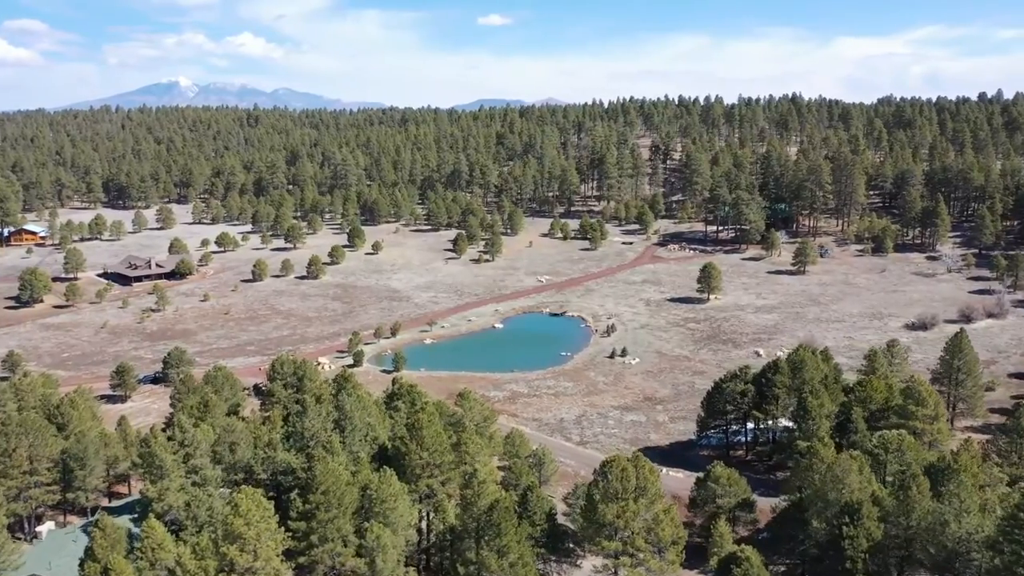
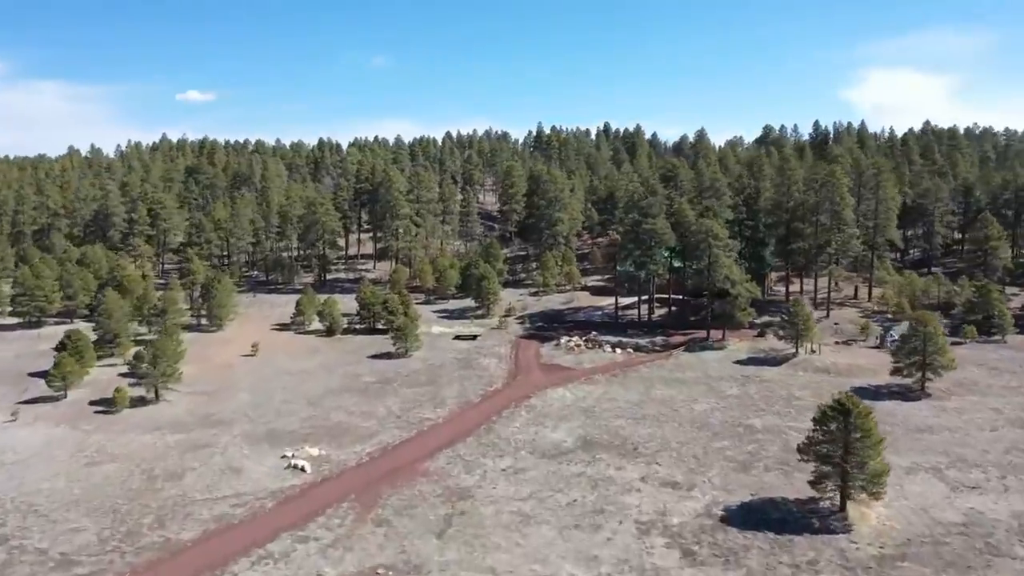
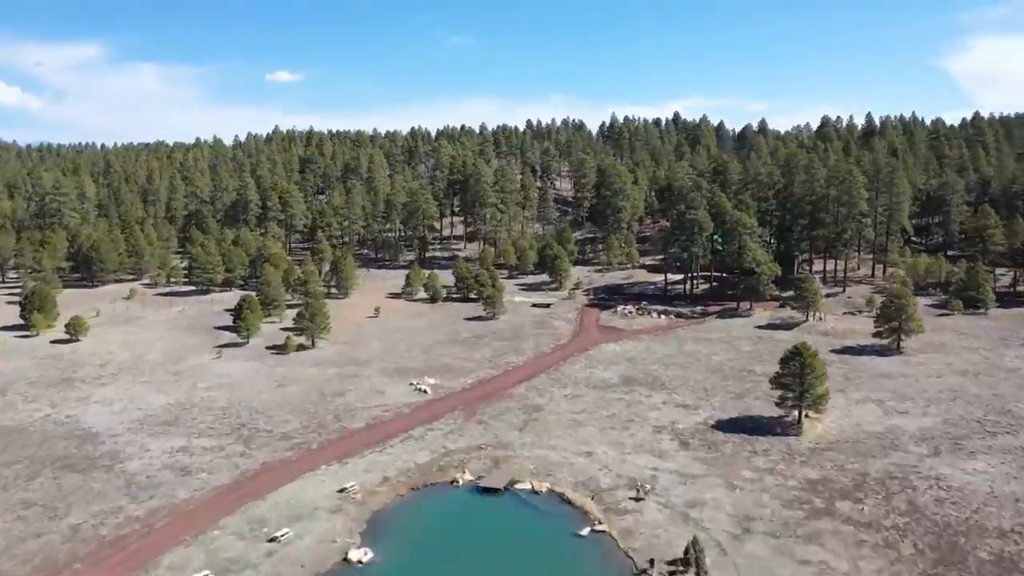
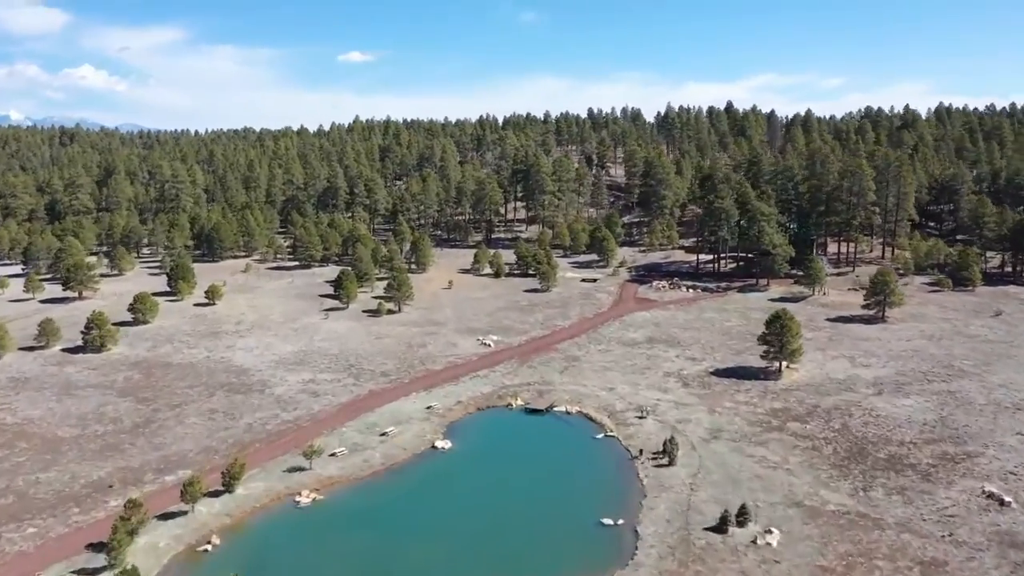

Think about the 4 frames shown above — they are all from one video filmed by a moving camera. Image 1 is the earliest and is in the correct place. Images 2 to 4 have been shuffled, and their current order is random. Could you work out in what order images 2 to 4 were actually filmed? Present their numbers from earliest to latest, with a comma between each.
4, 3, 2
